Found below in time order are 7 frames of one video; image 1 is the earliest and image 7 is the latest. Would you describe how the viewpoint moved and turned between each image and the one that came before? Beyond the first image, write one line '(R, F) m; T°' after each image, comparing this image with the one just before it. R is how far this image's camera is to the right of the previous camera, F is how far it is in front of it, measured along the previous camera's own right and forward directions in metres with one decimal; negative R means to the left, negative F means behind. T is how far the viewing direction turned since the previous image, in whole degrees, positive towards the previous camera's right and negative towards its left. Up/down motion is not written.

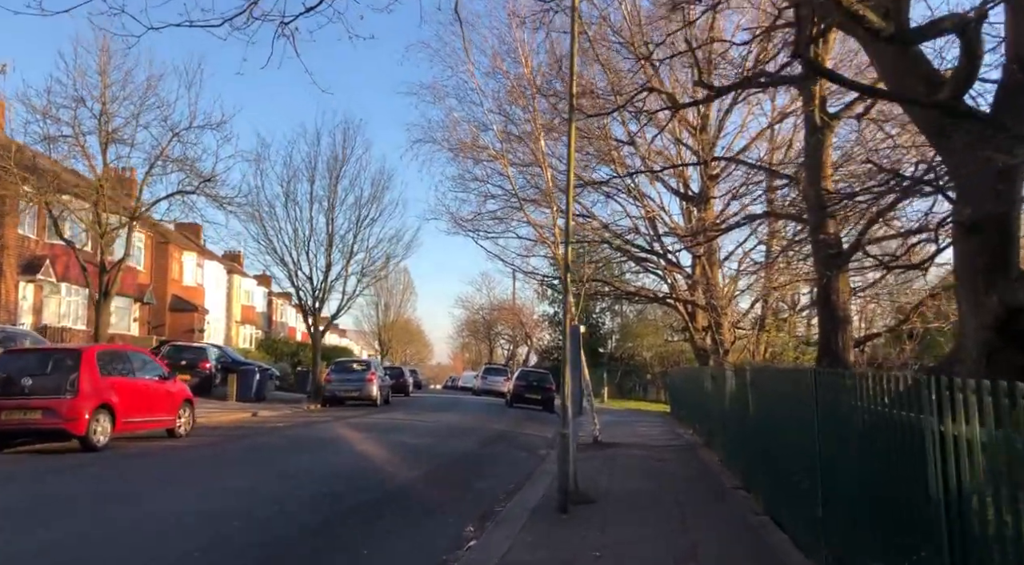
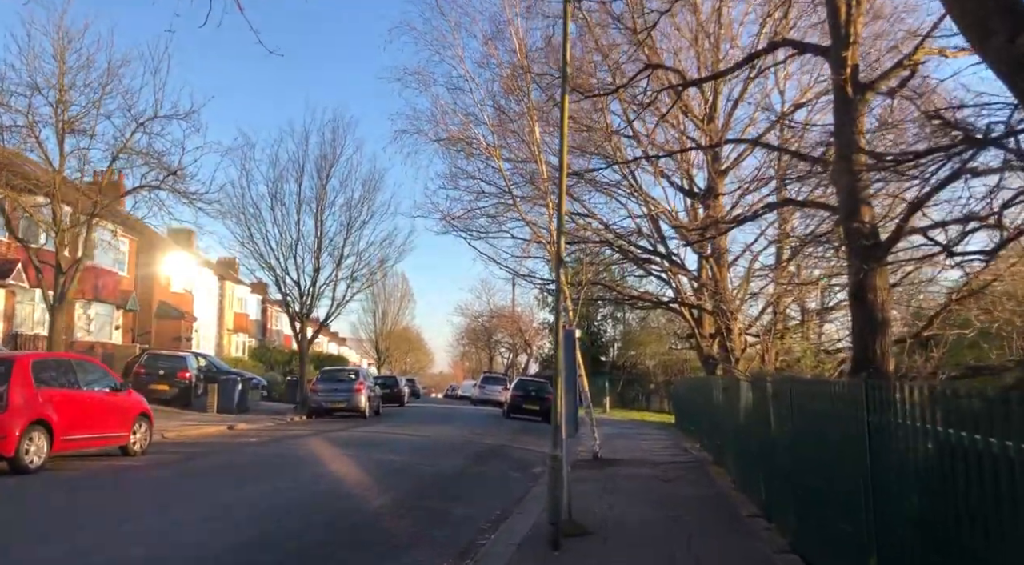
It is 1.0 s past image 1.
(+0.2, +1.2) m; 0°
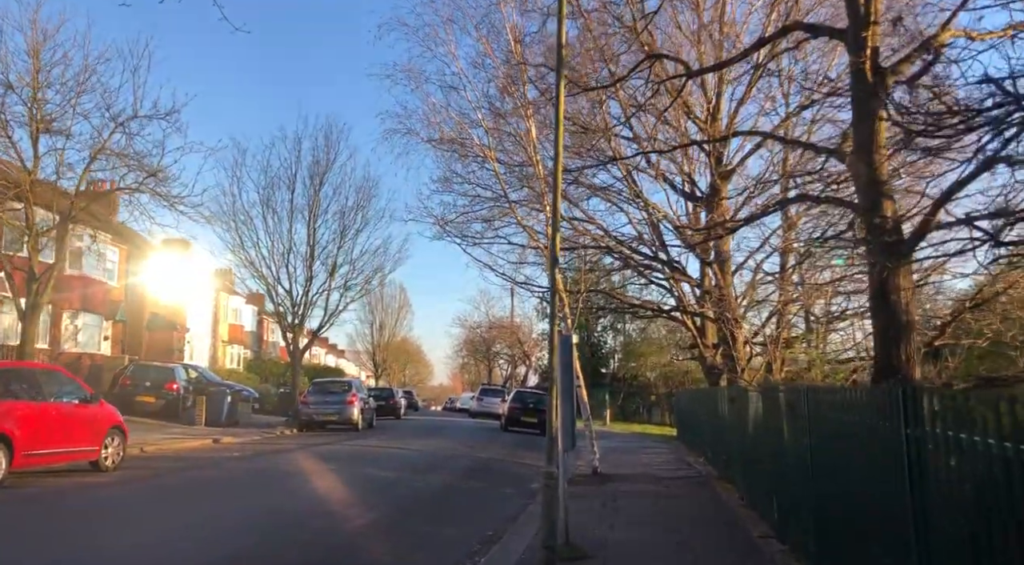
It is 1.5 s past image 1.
(+0.1, +0.6) m; 0°
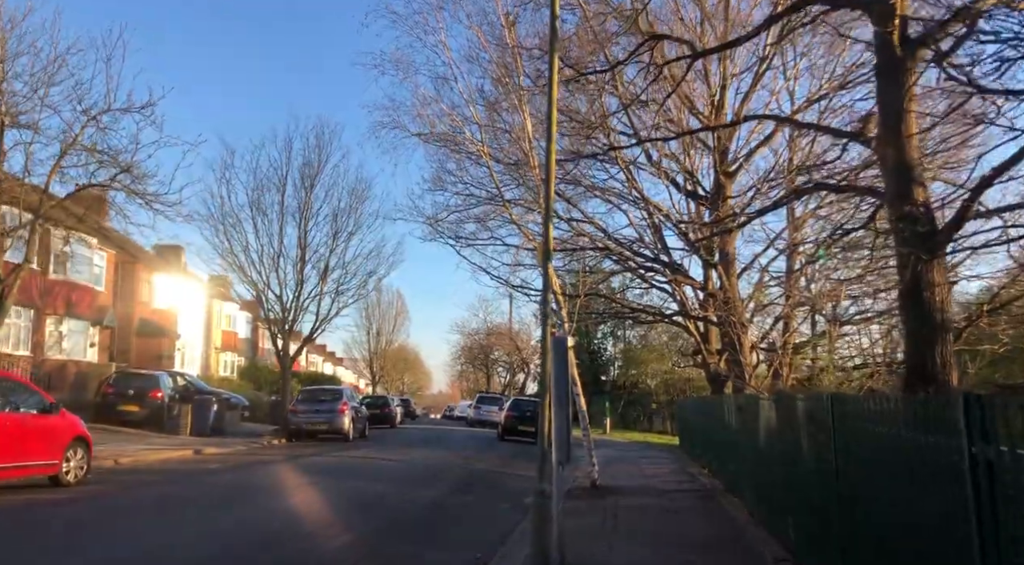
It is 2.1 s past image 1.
(+0.1, +0.7) m; 0°
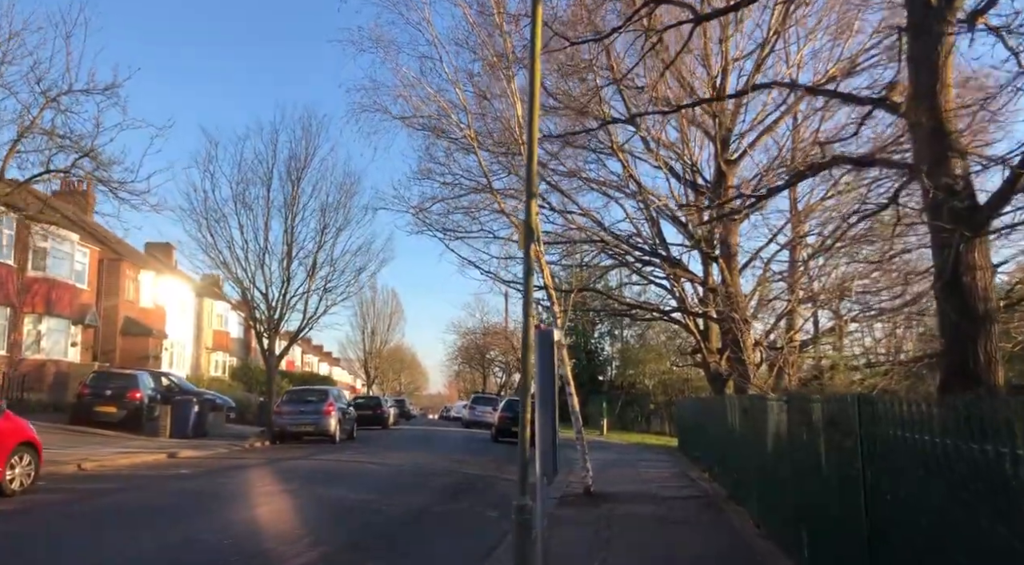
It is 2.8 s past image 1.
(+0.2, +0.8) m; 0°
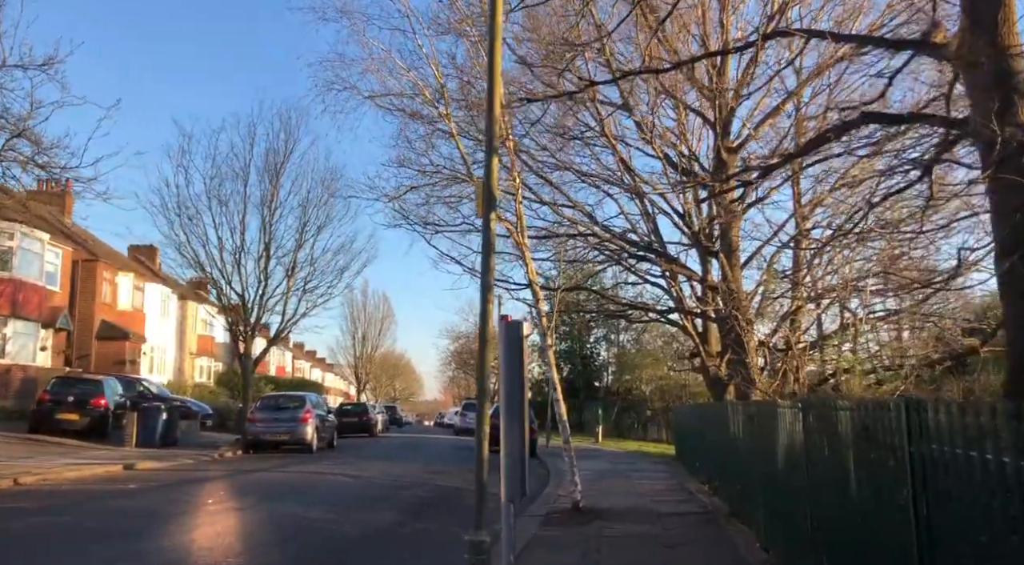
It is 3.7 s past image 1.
(+0.2, +1.1) m; 0°
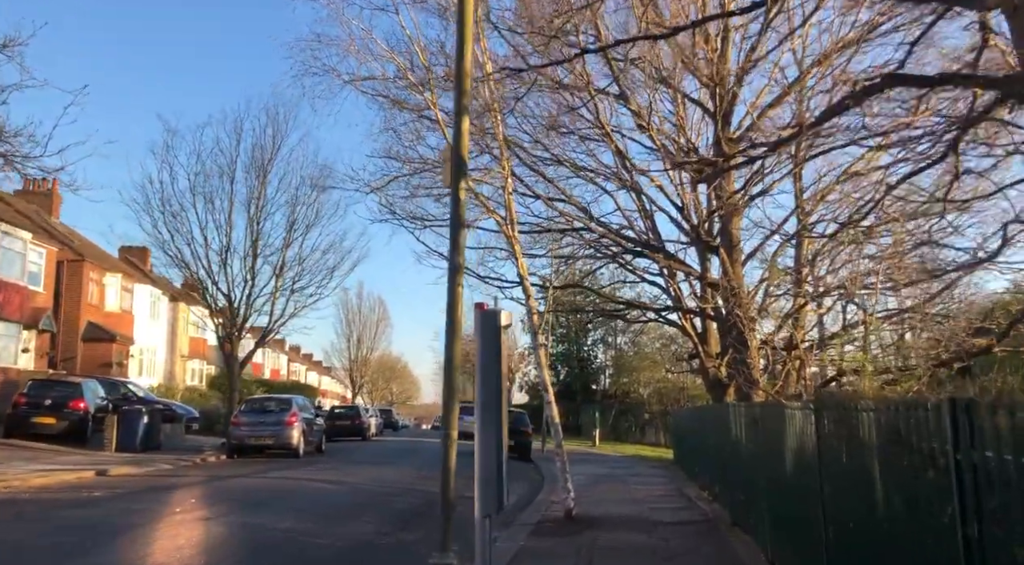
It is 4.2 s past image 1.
(+0.1, +0.6) m; 0°
